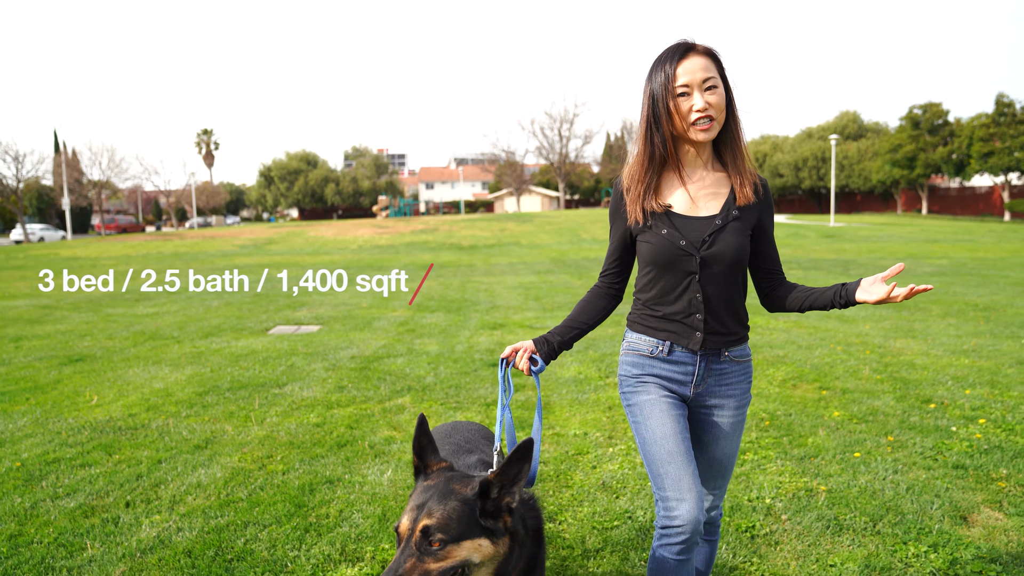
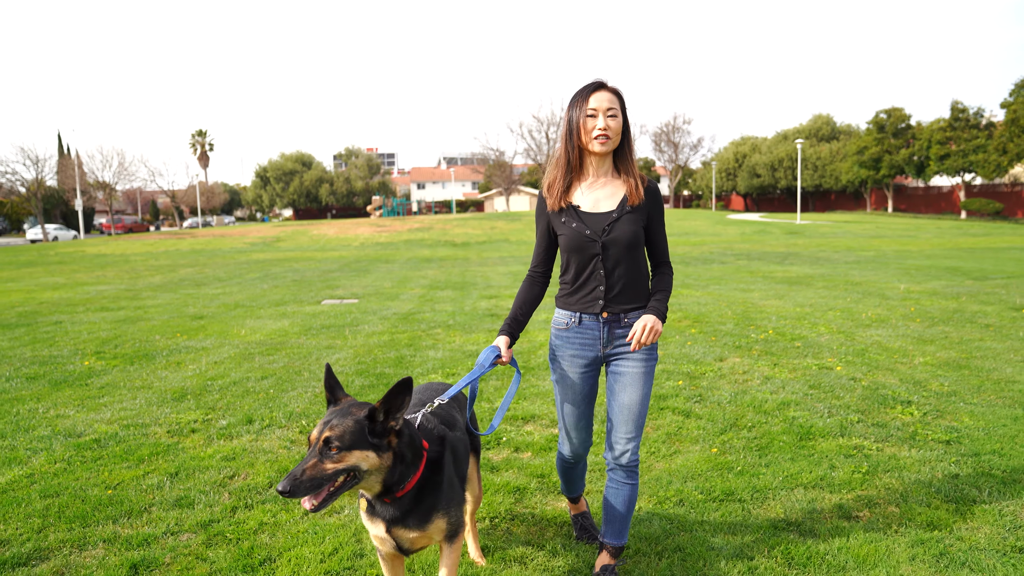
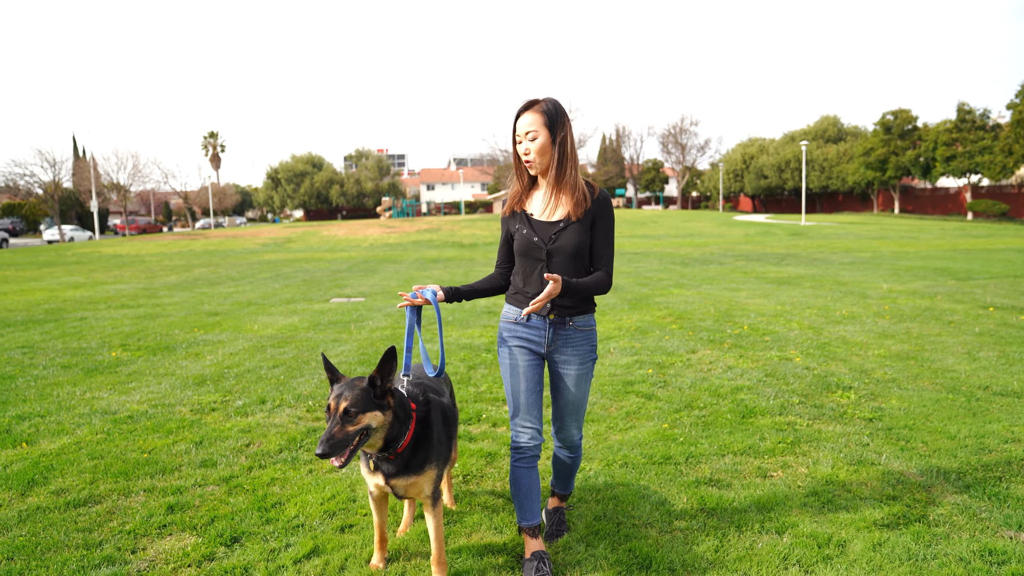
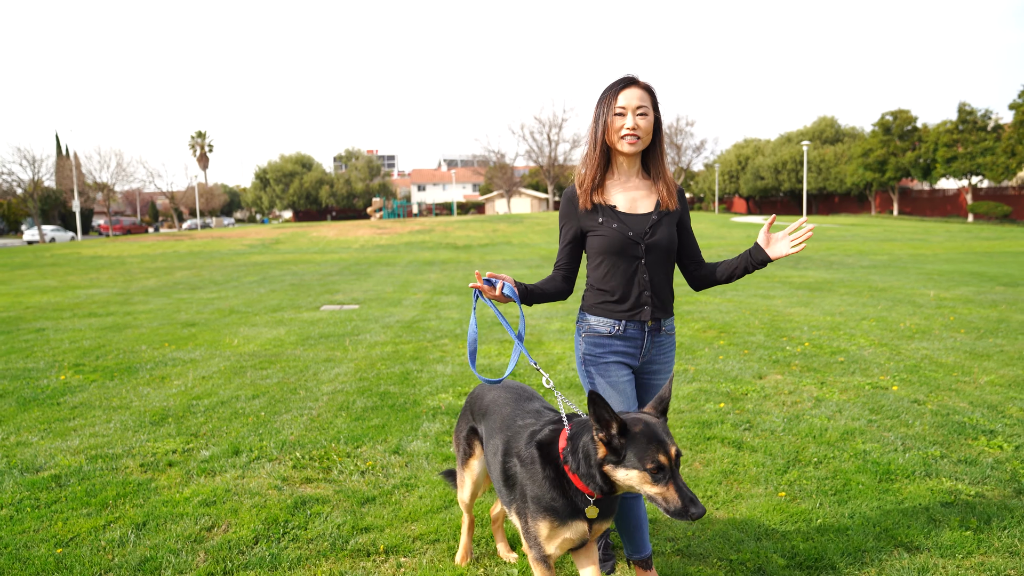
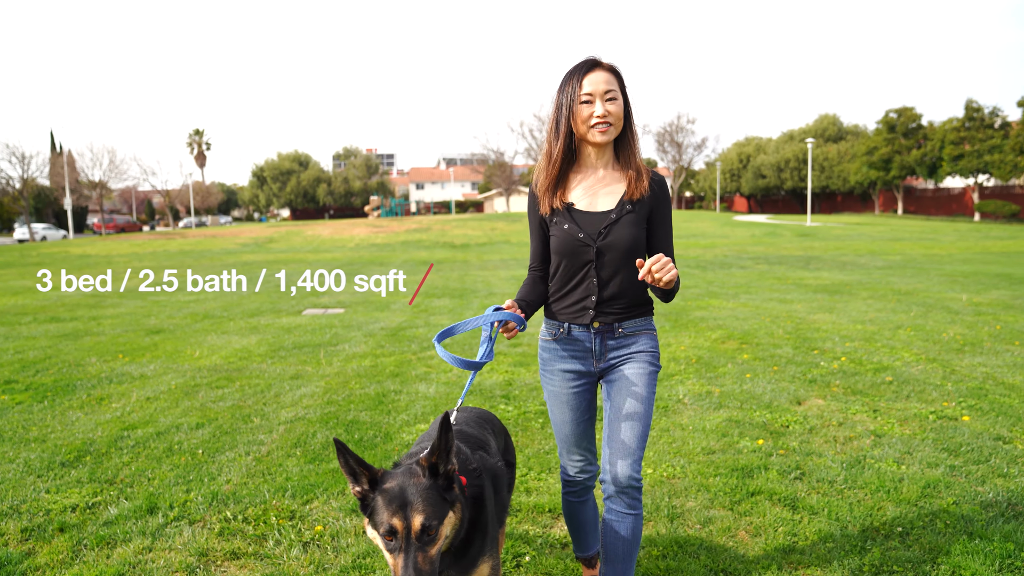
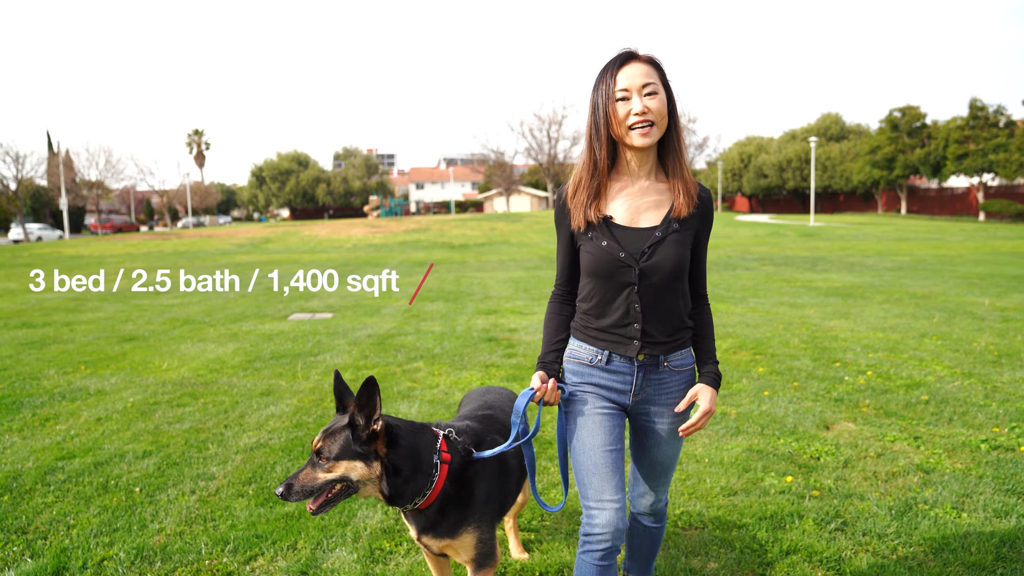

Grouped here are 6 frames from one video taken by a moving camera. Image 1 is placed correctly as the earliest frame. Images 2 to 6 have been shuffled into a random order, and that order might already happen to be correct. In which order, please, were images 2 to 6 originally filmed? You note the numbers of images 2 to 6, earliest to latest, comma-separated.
6, 5, 4, 2, 3
